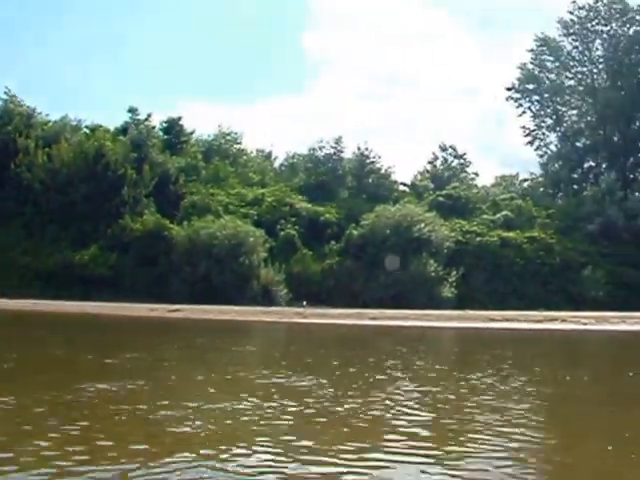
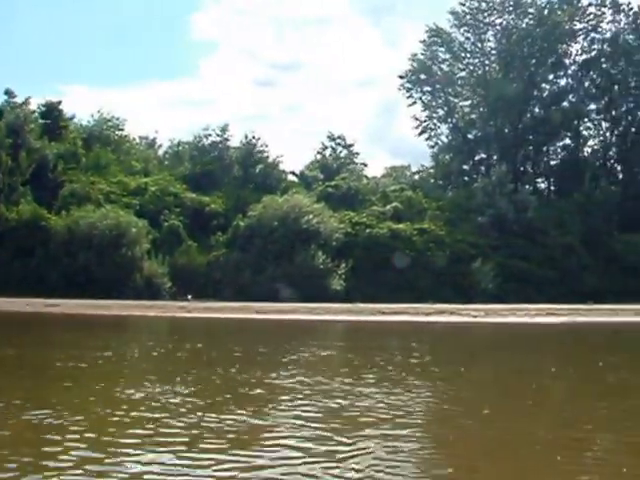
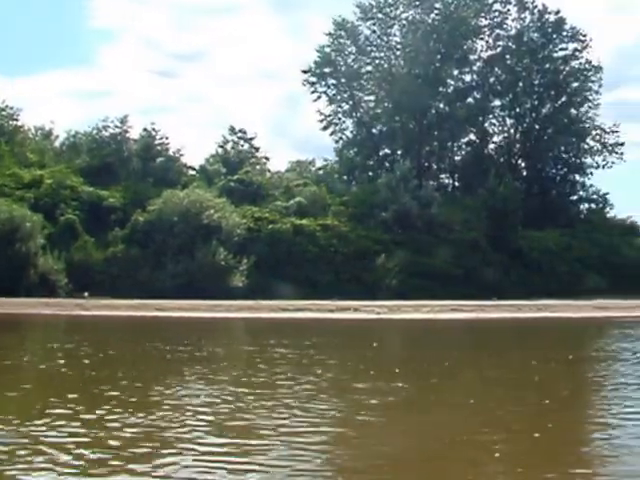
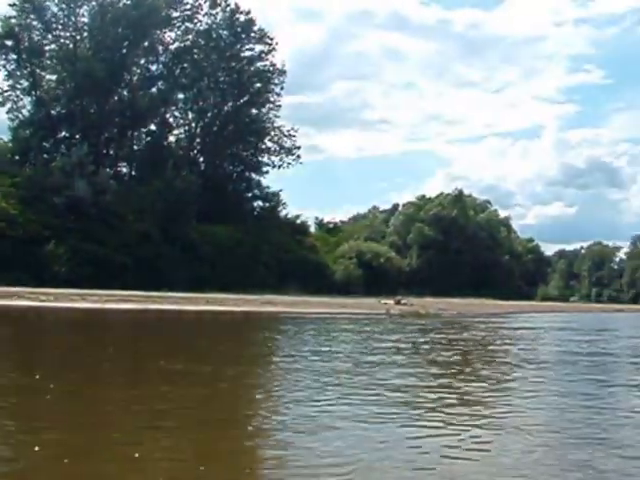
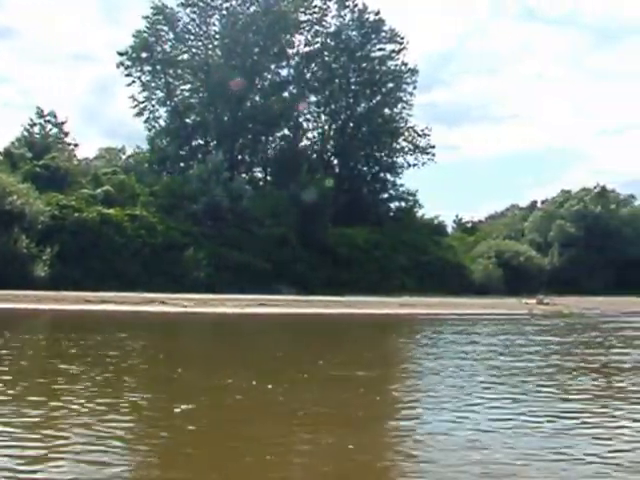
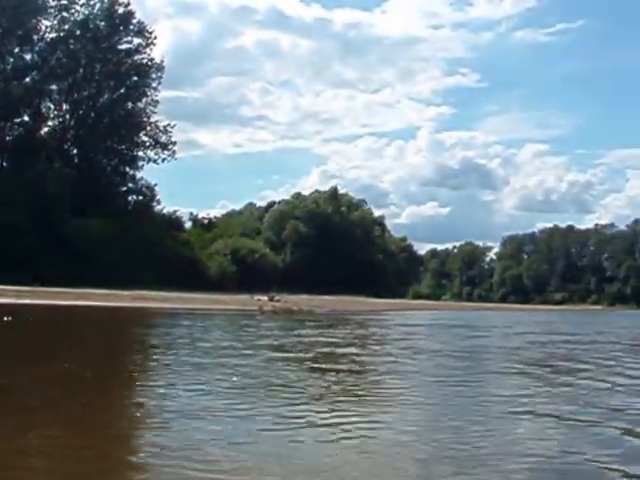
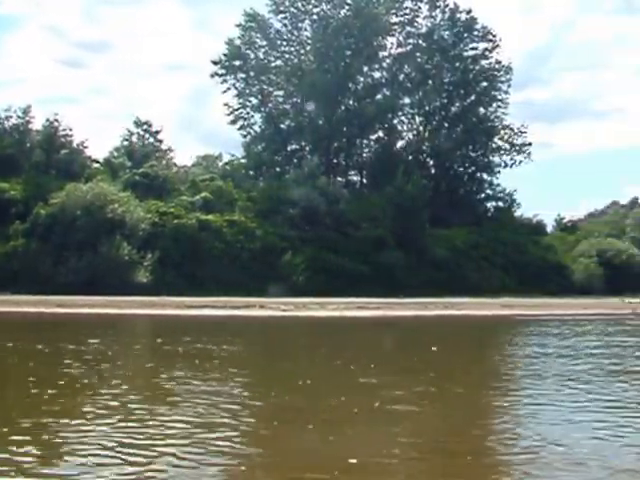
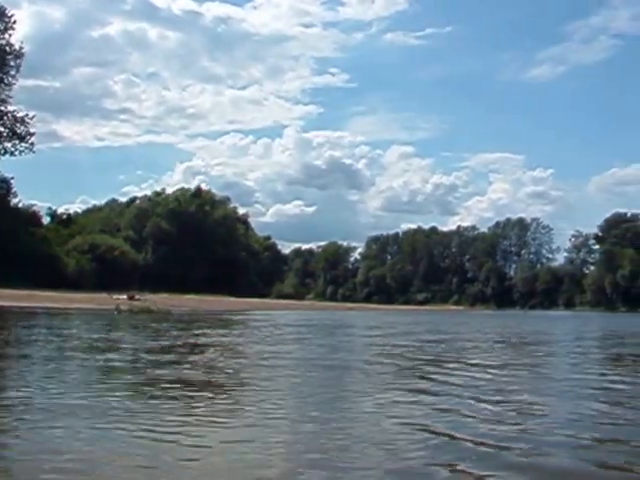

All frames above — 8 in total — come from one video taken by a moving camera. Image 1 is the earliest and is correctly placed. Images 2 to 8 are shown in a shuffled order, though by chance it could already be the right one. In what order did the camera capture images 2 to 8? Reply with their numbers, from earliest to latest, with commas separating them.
2, 3, 7, 5, 4, 6, 8
